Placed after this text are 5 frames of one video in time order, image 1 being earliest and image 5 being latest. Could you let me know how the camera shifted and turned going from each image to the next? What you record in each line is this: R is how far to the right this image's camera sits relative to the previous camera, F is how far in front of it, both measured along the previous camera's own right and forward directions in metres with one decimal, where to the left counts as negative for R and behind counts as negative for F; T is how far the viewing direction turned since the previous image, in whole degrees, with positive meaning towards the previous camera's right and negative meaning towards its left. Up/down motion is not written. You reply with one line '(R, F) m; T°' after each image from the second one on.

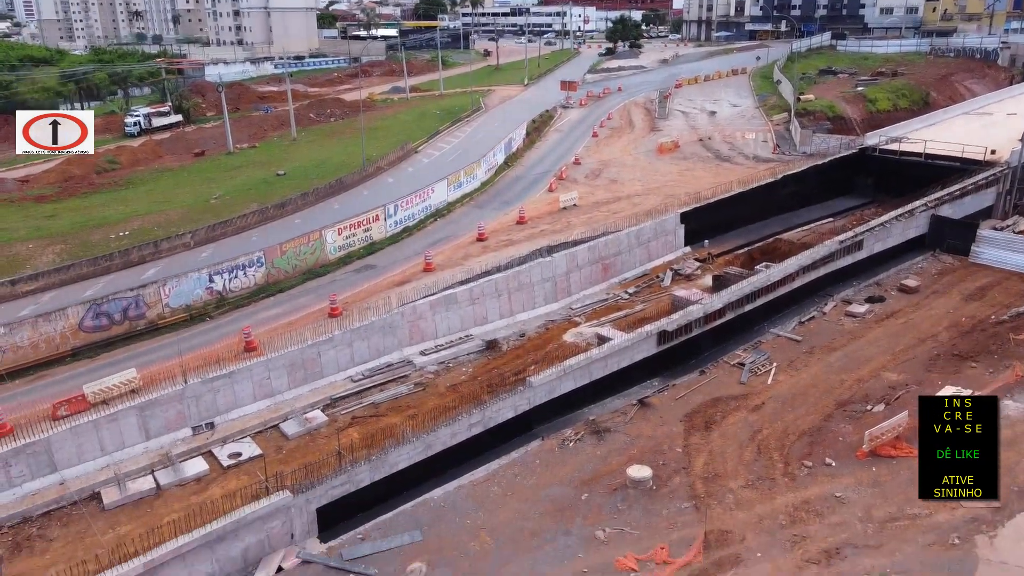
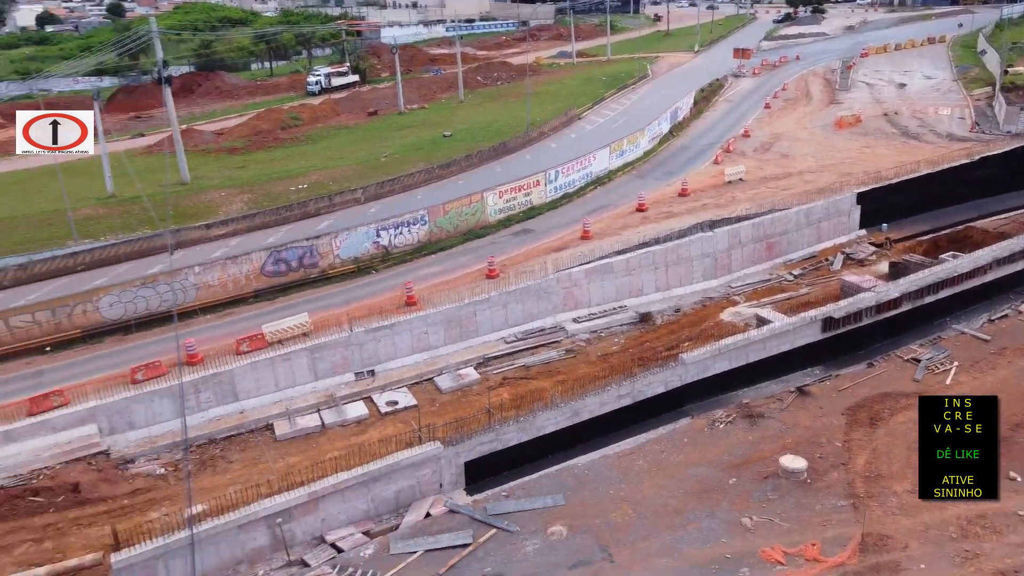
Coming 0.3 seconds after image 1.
(+0.1, -1.4) m; -8°
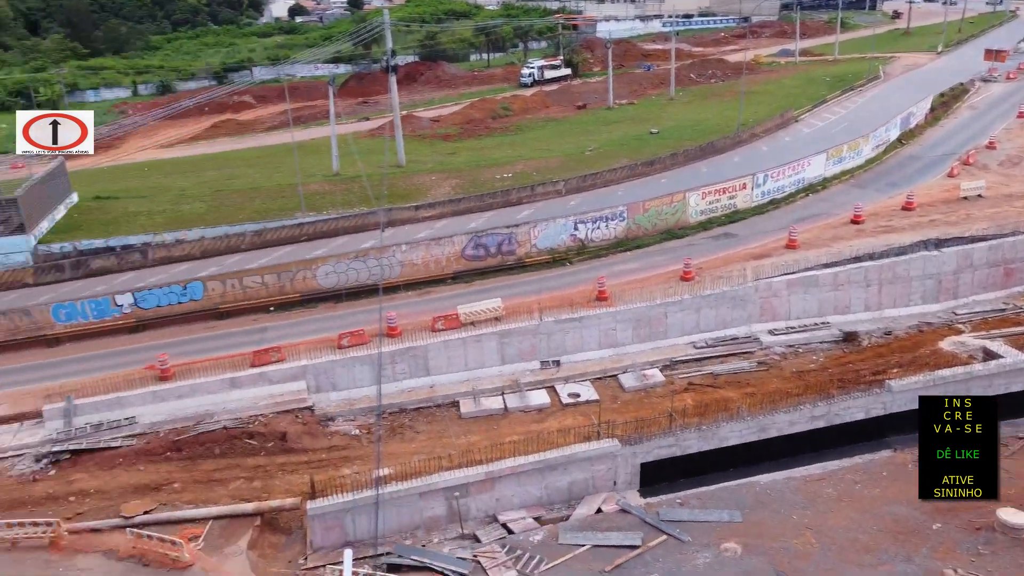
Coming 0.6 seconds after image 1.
(+0.1, -0.8) m; -10°
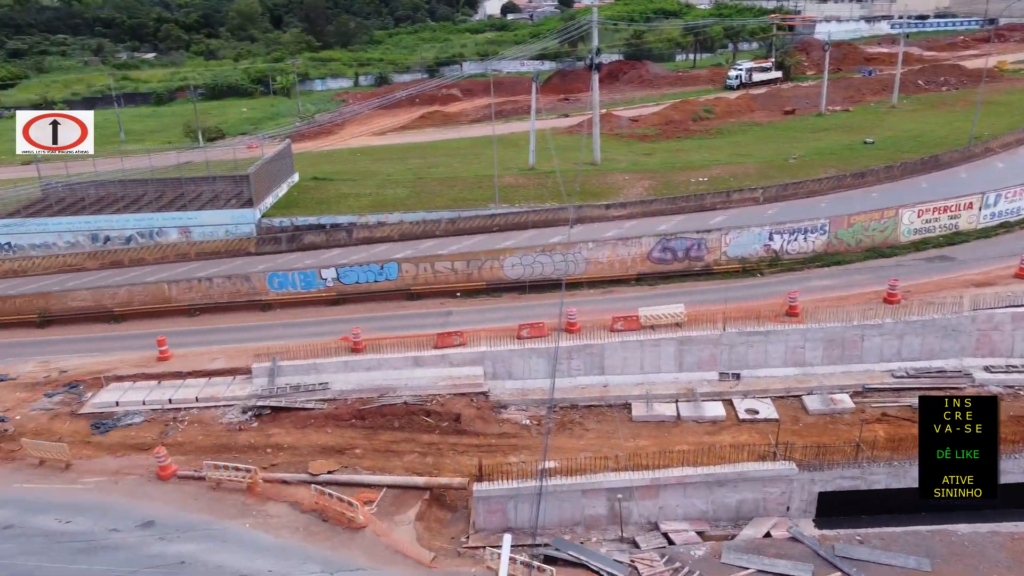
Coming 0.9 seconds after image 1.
(0.0, -0.3) m; -10°
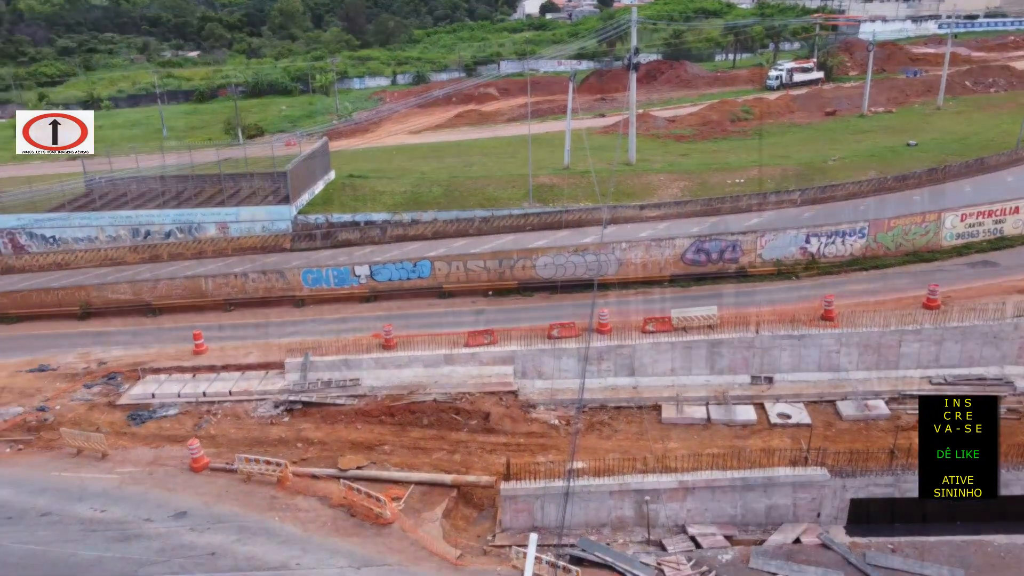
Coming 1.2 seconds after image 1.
(0.0, -0.1) m; -2°
